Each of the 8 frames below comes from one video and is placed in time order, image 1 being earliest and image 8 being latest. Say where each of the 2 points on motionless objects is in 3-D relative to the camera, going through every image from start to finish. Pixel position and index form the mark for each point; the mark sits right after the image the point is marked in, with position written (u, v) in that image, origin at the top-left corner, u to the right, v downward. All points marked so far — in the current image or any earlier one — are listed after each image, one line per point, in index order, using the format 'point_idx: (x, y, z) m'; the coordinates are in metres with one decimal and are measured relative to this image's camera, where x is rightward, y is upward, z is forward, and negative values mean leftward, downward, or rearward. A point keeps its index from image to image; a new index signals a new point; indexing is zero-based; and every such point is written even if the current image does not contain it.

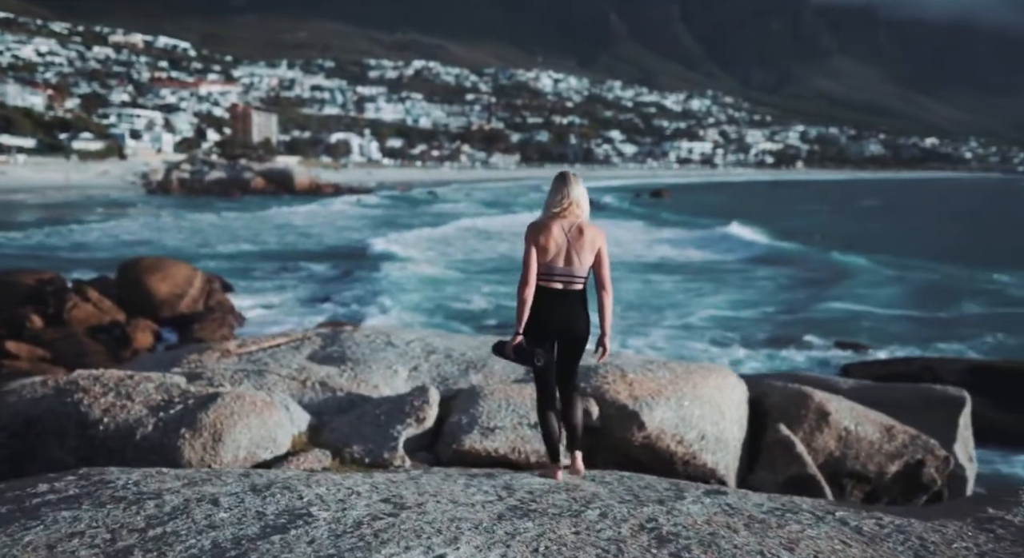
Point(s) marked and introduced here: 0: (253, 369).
0: (-1.8, -0.6, +6.2) m
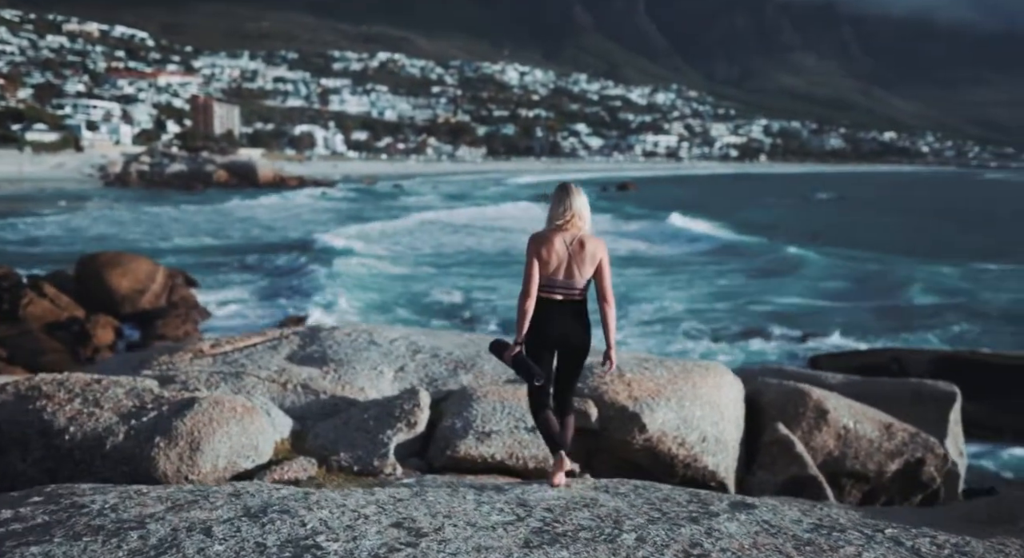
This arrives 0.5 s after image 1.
0: (-1.8, -0.6, +5.9) m
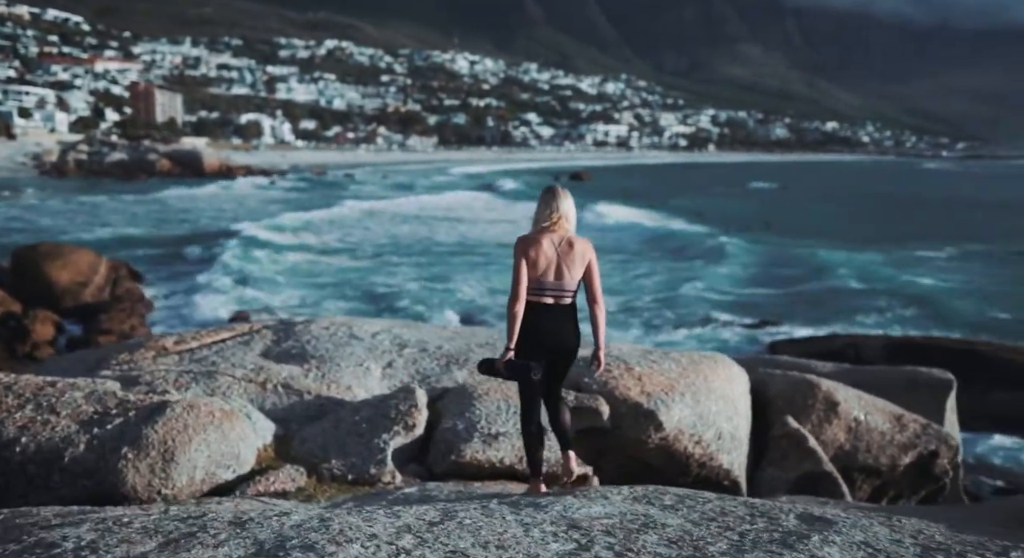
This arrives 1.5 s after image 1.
0: (-1.8, -0.5, +5.4) m
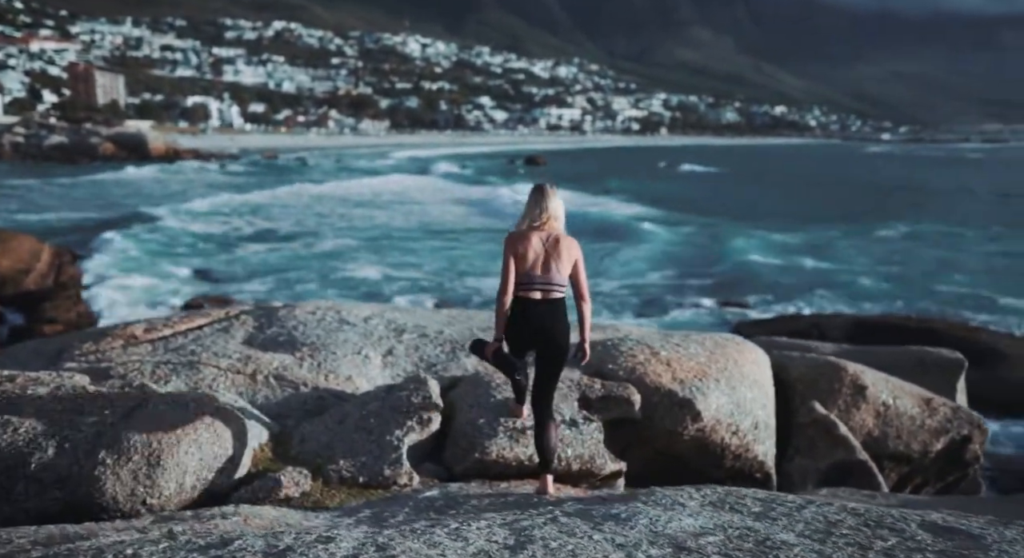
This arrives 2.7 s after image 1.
0: (-1.7, -0.4, +4.8) m
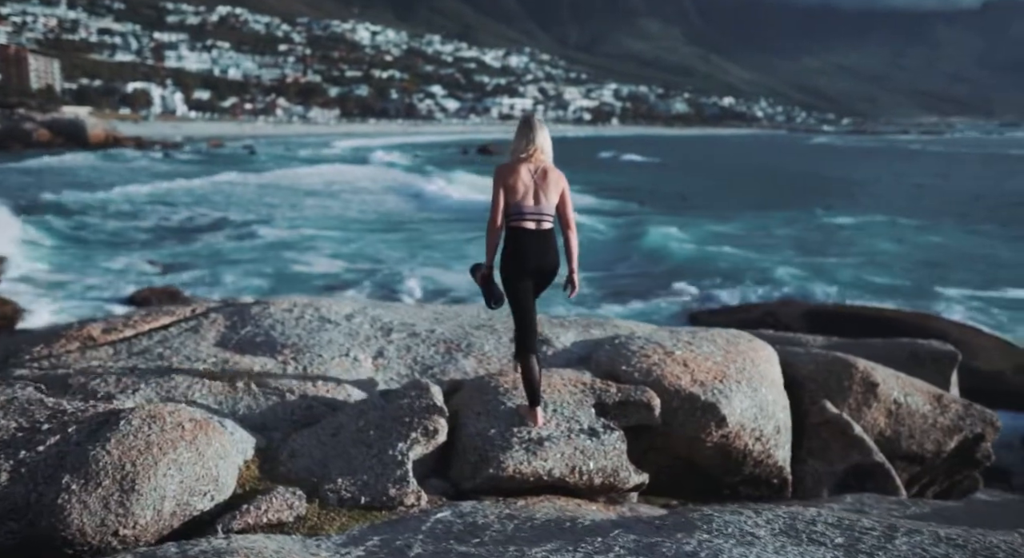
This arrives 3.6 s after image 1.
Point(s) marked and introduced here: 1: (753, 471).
0: (-1.7, -0.4, +4.3) m
1: (+1.2, -0.9, +4.4) m
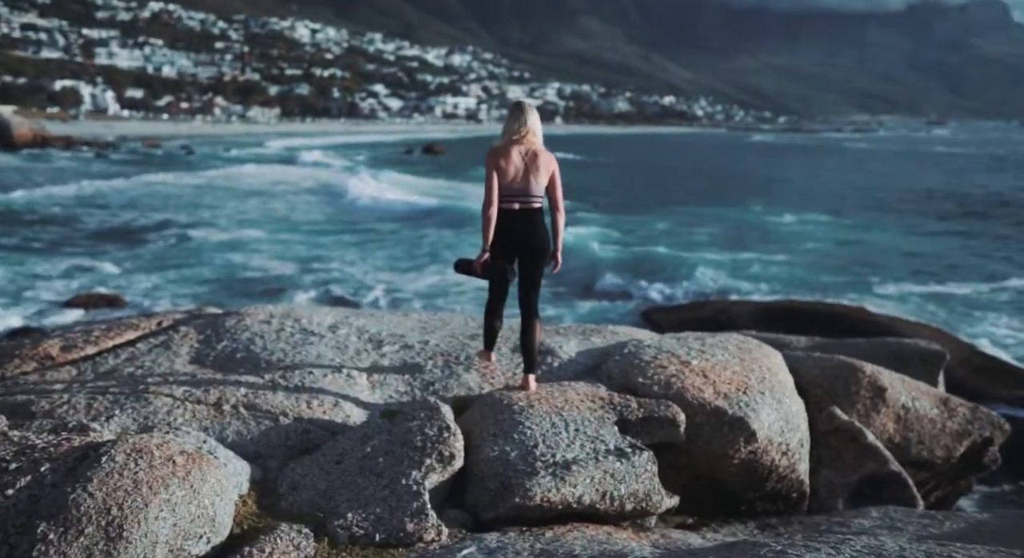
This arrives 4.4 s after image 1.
0: (-1.7, -0.5, +3.9) m
1: (+1.2, -1.0, +4.1) m
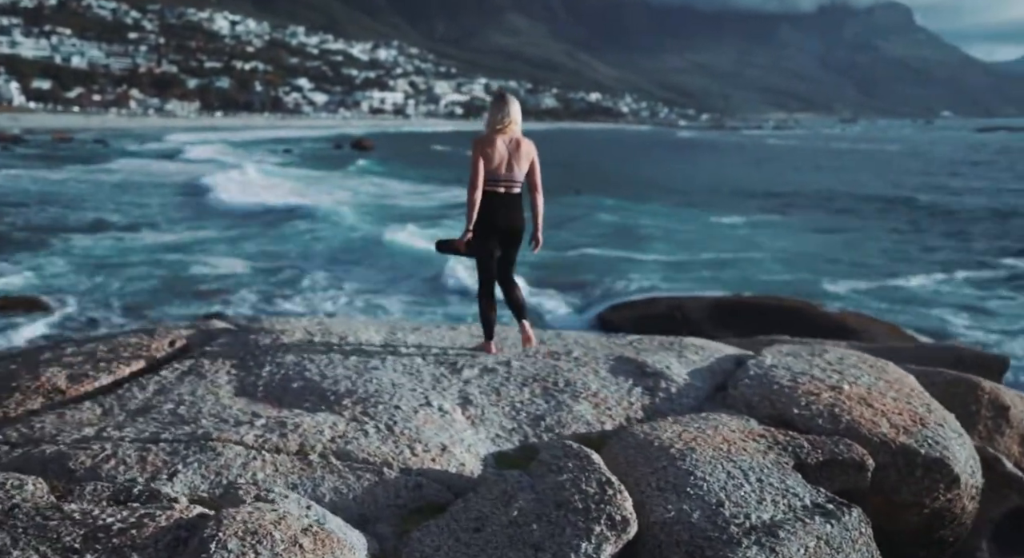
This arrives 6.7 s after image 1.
0: (-1.2, -0.5, +3.1) m
1: (+1.7, -1.0, +3.6) m
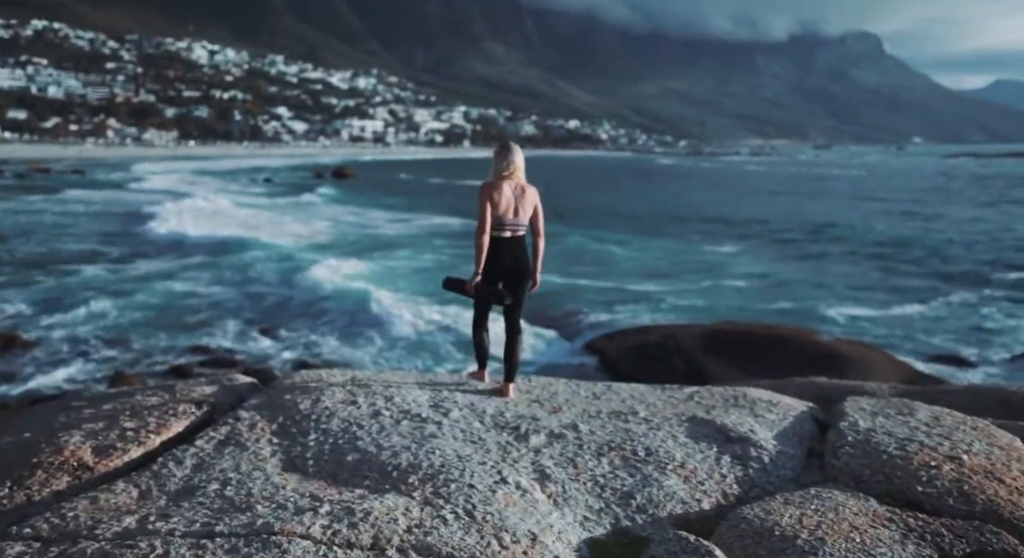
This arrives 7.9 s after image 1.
0: (-0.8, -0.8, +2.7) m
1: (+2.0, -1.2, +3.3) m
